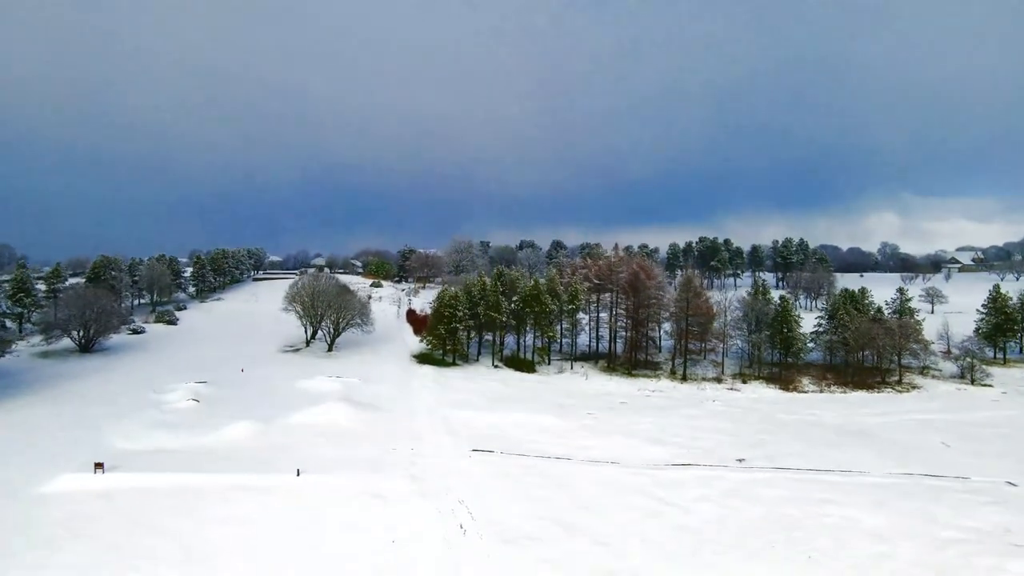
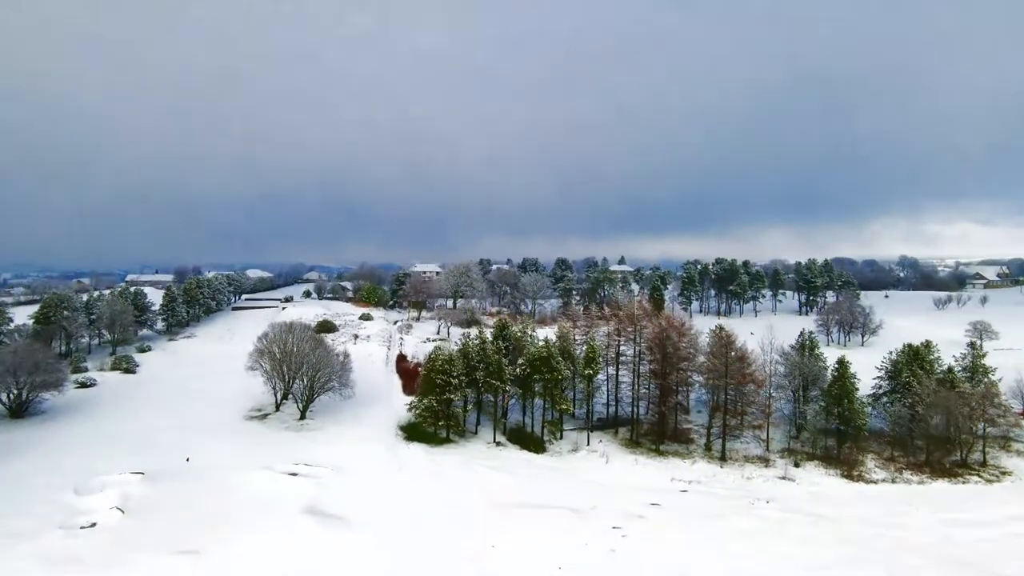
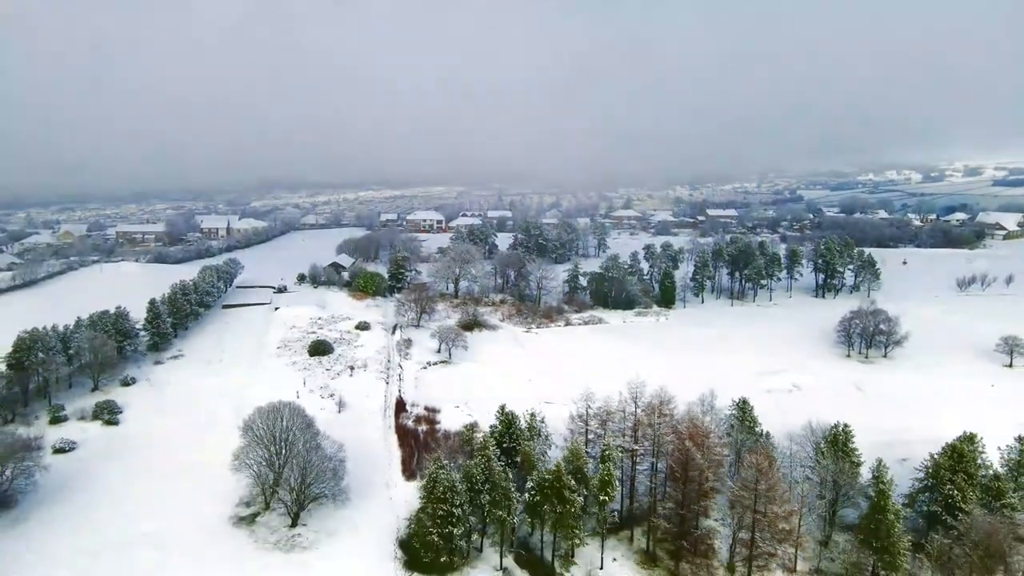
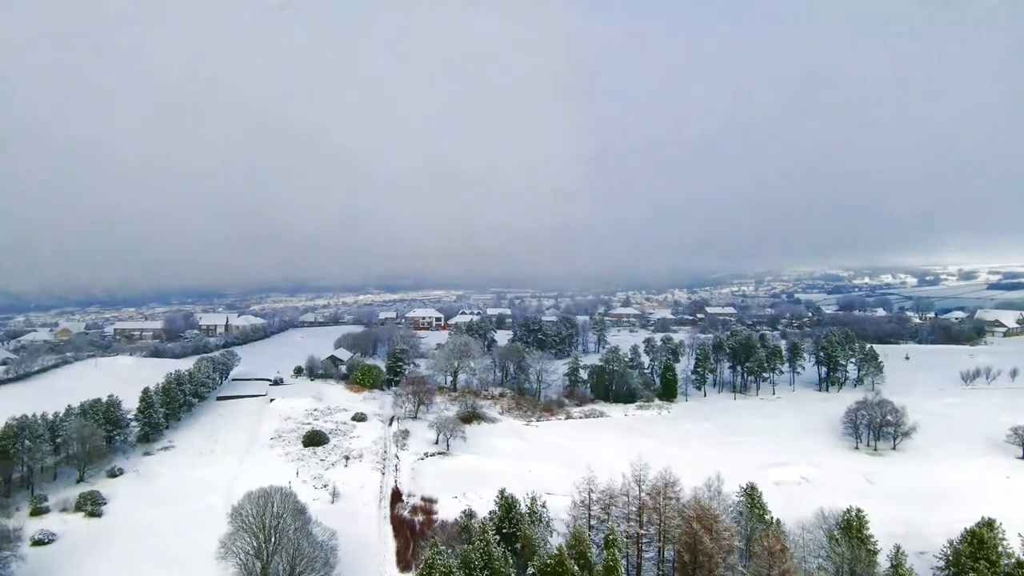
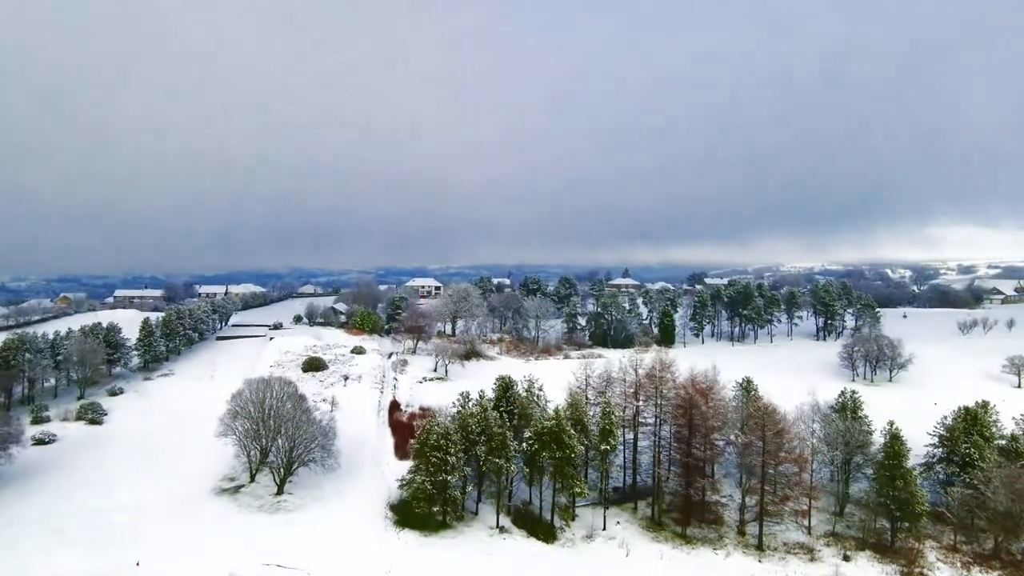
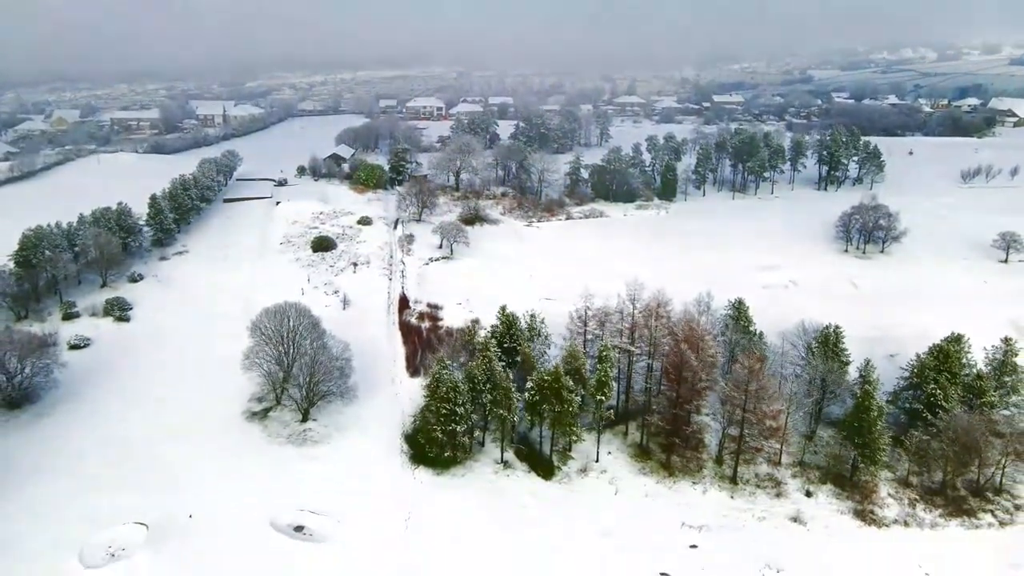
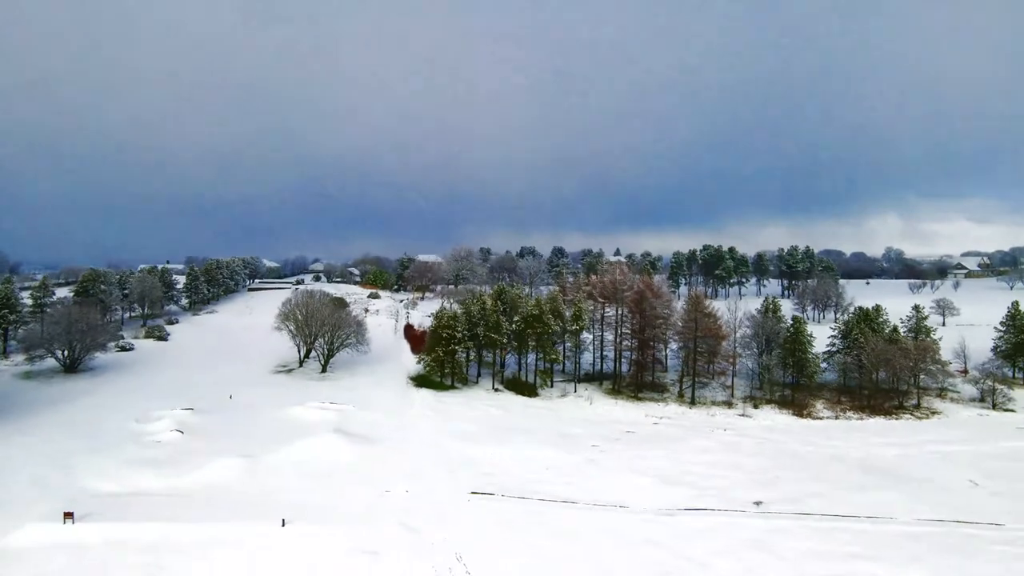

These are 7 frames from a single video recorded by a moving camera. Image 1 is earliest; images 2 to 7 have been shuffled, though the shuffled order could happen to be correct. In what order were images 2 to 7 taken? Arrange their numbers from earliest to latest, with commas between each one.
7, 2, 5, 4, 3, 6
